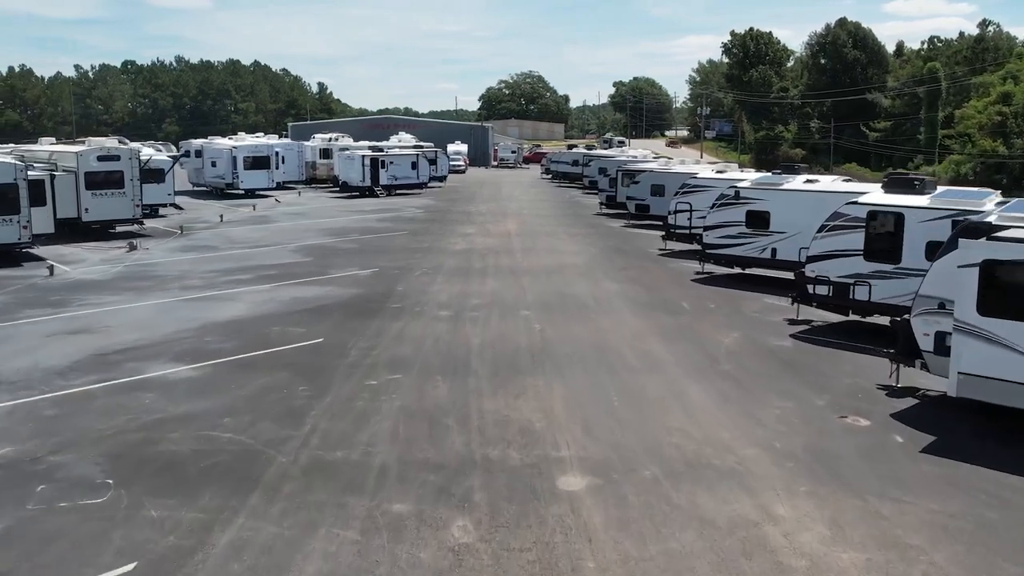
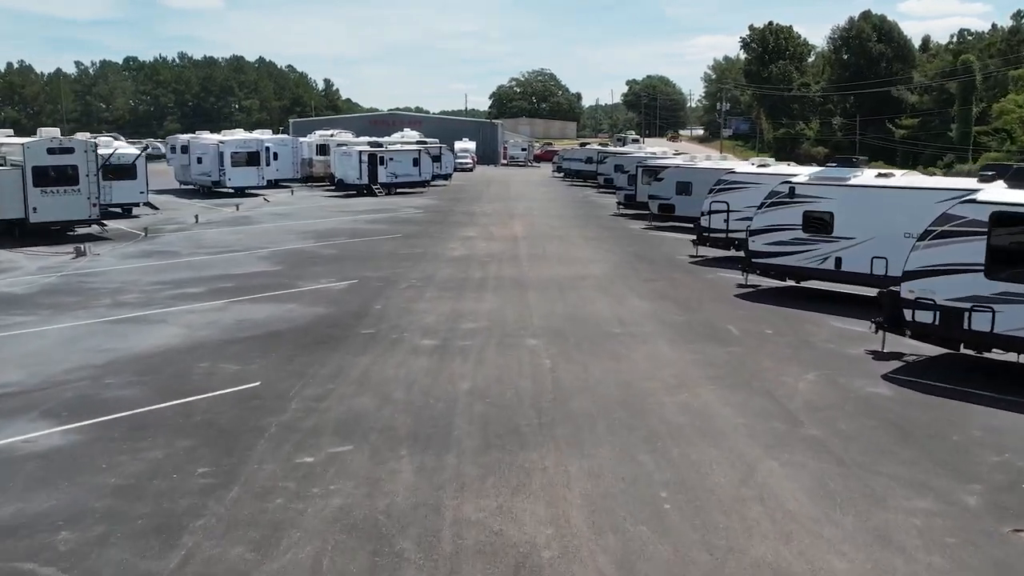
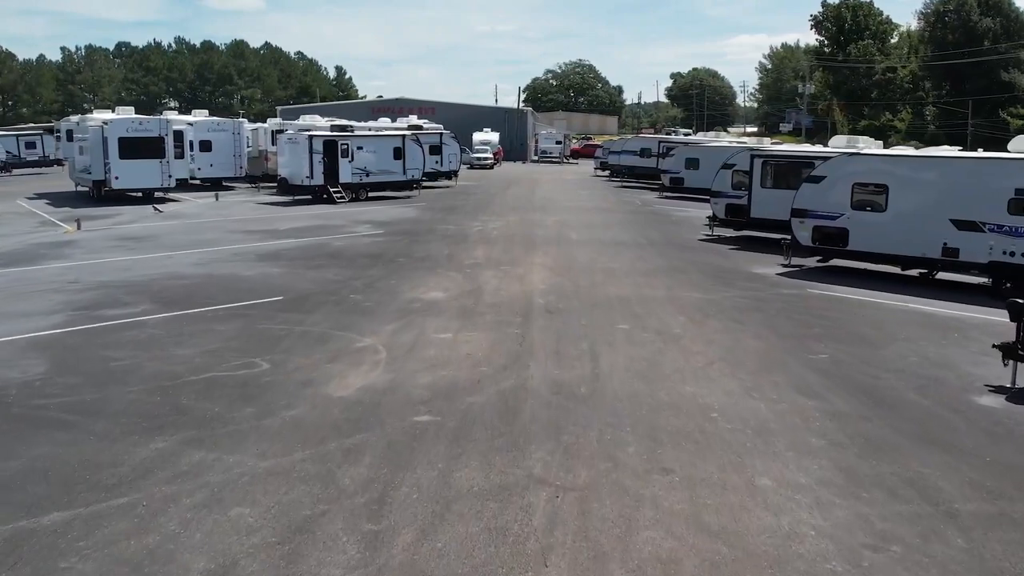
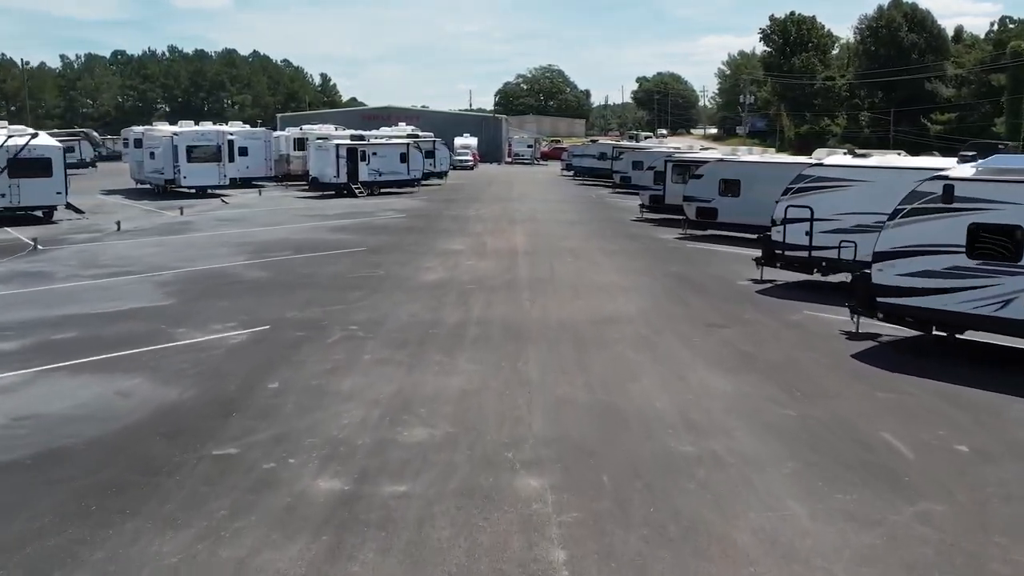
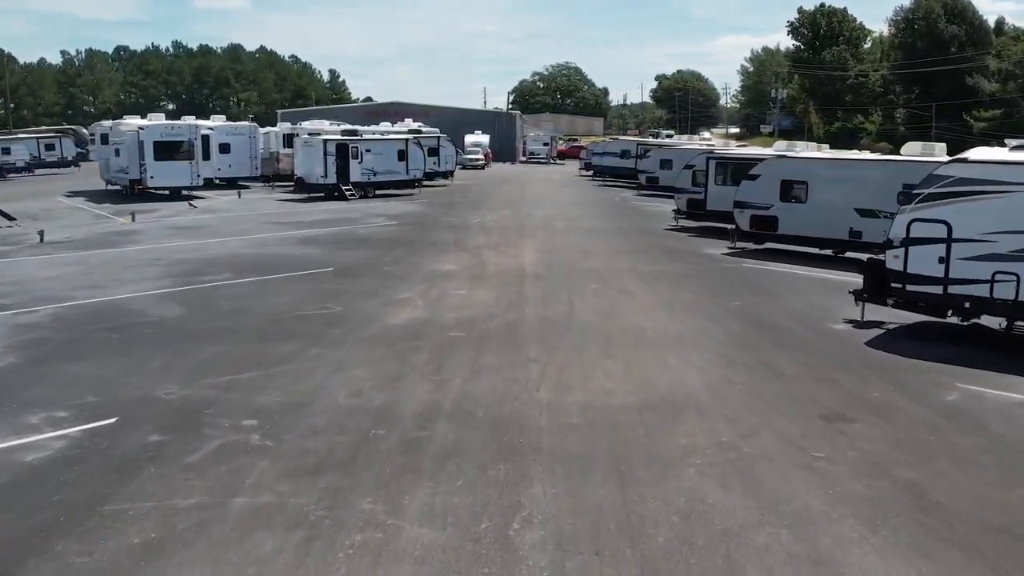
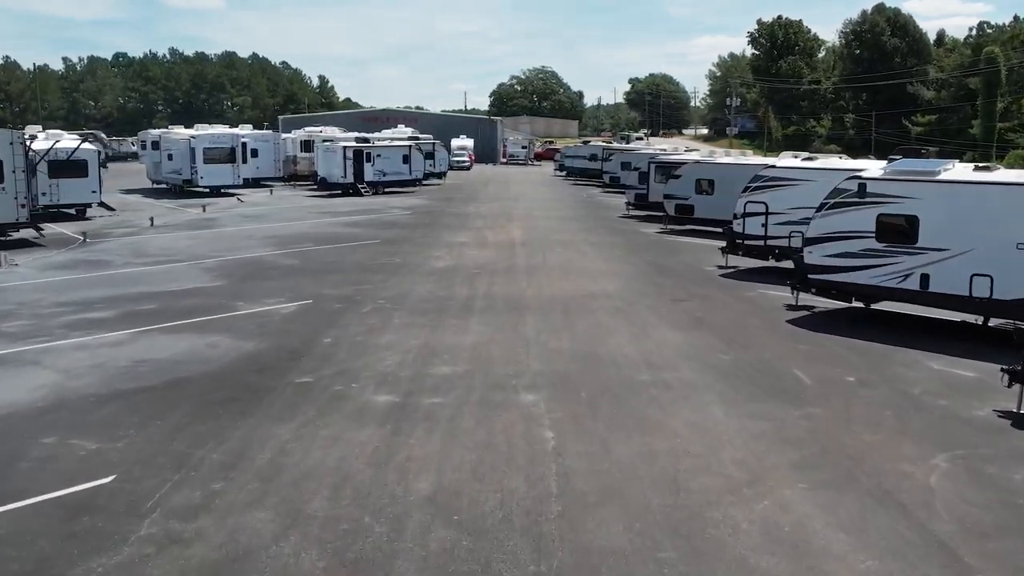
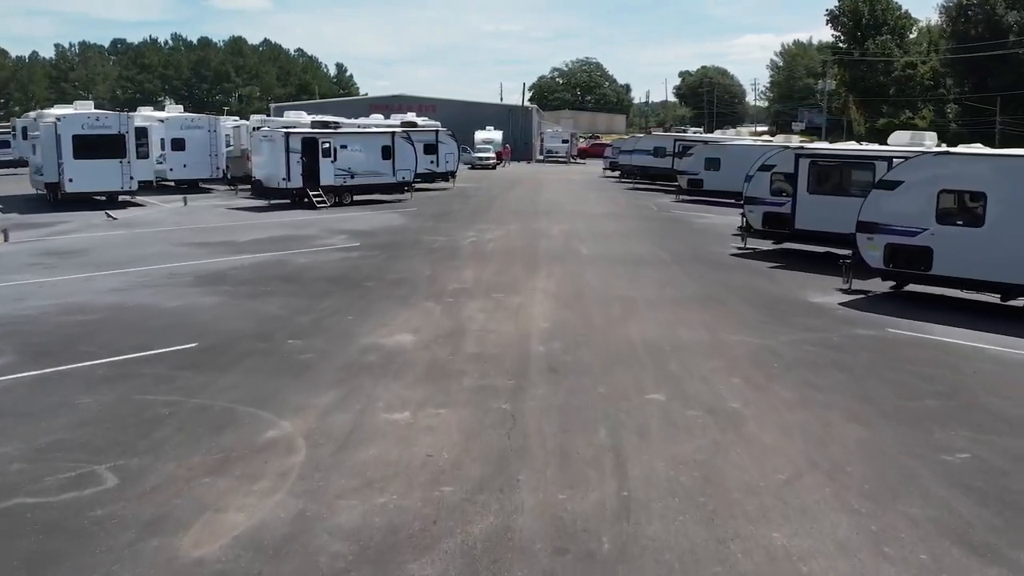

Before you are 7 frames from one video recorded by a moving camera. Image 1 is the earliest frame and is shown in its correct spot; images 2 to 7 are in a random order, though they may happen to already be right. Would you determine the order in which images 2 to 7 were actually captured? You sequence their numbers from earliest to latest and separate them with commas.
2, 6, 4, 5, 3, 7
